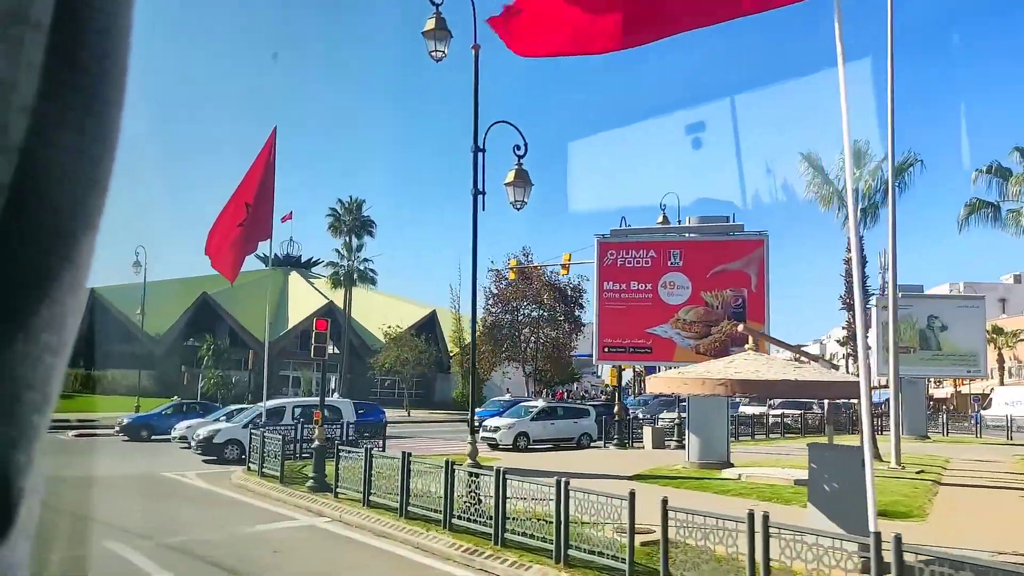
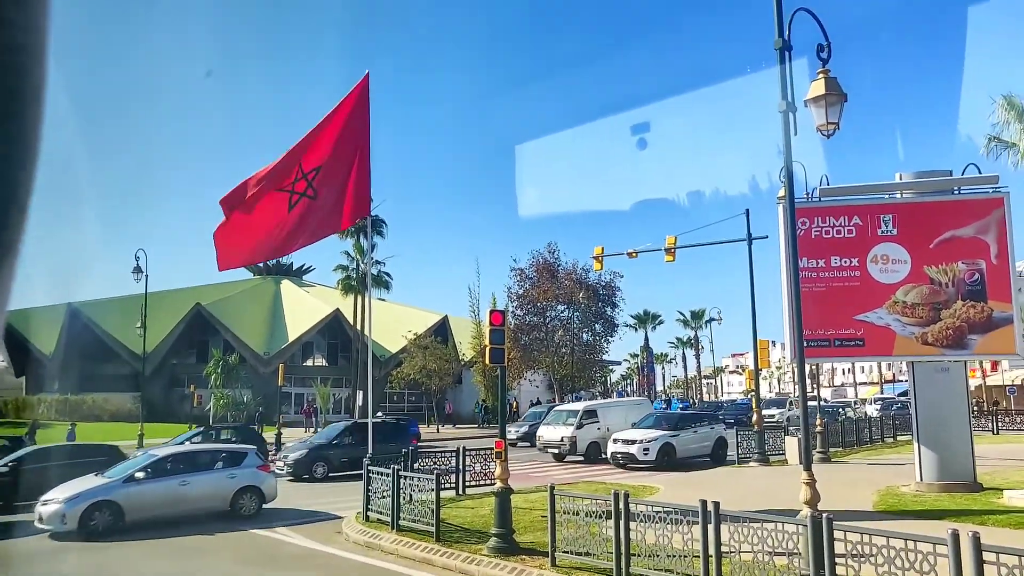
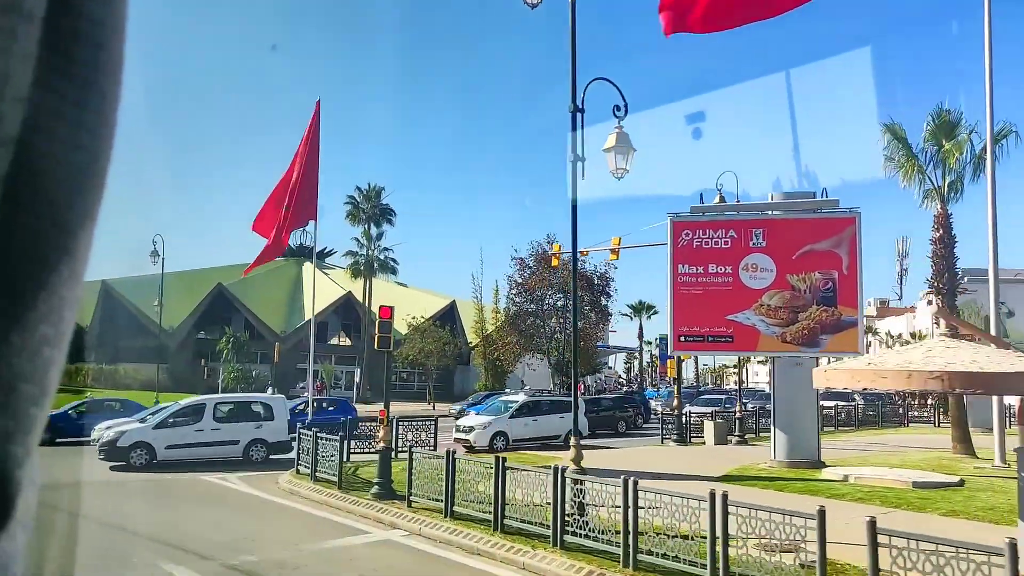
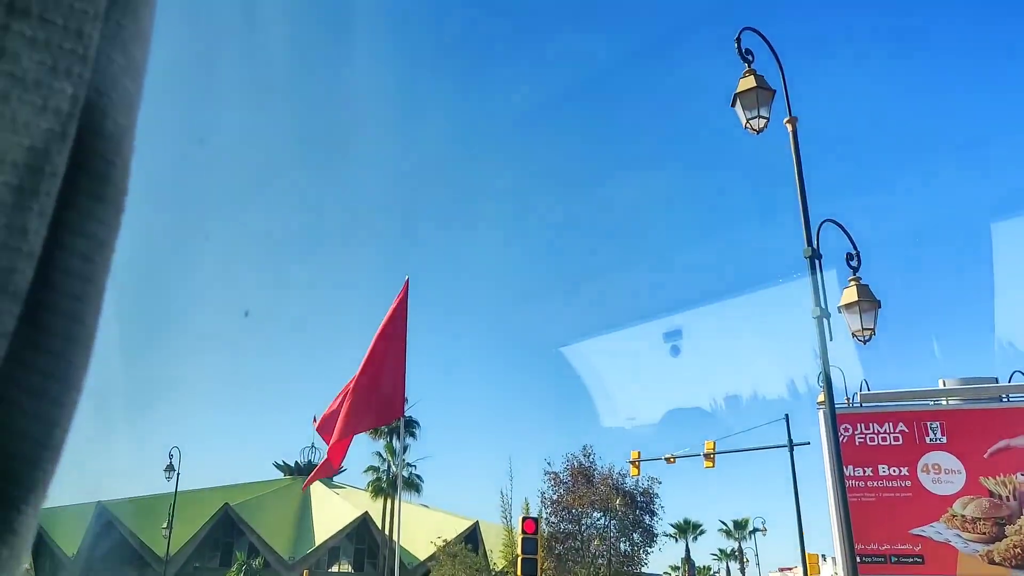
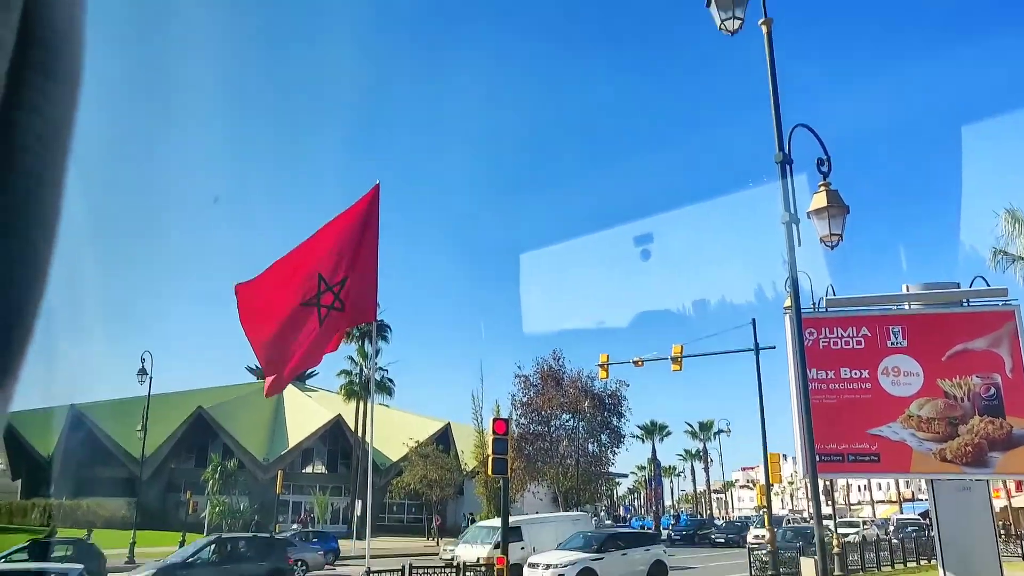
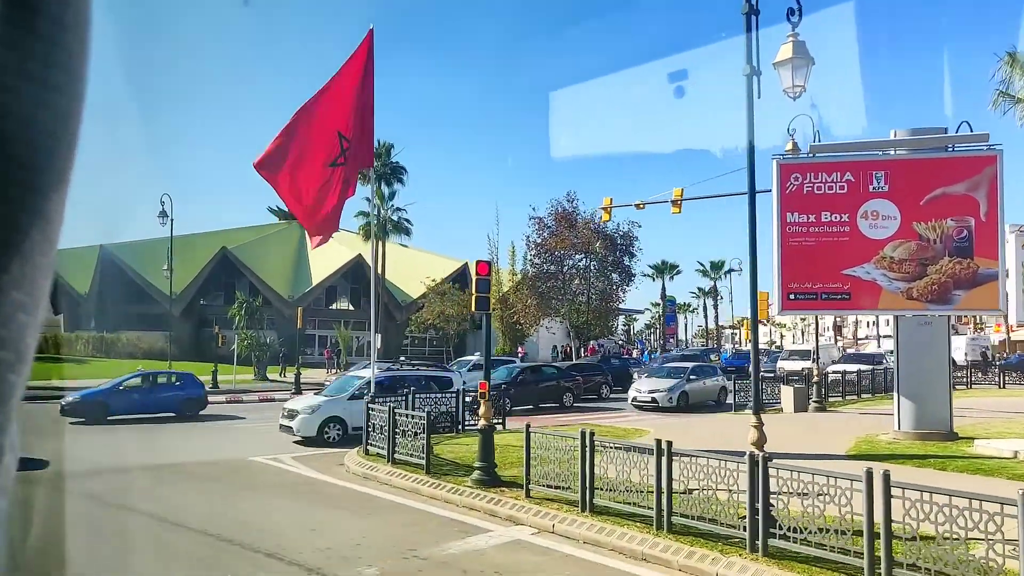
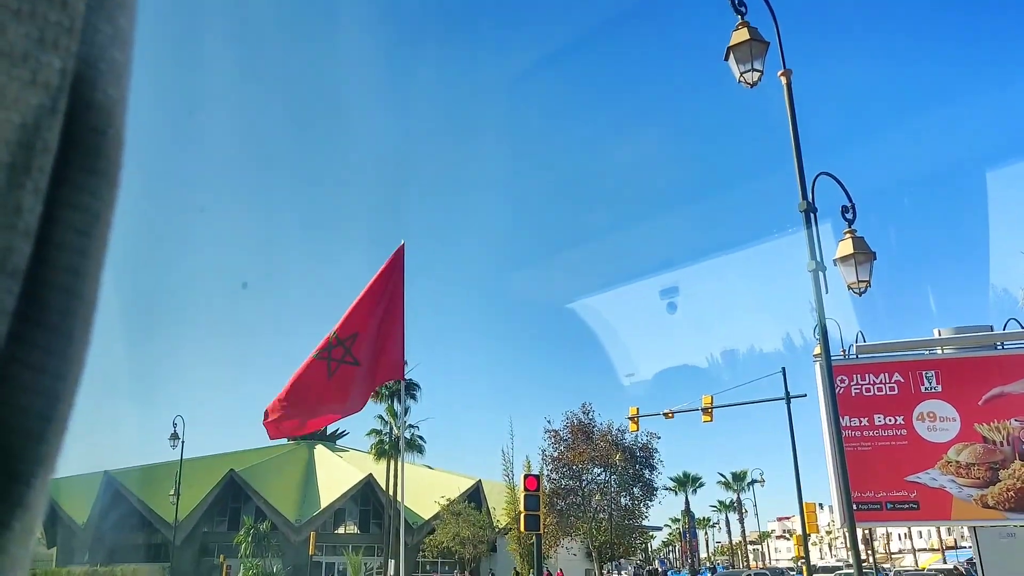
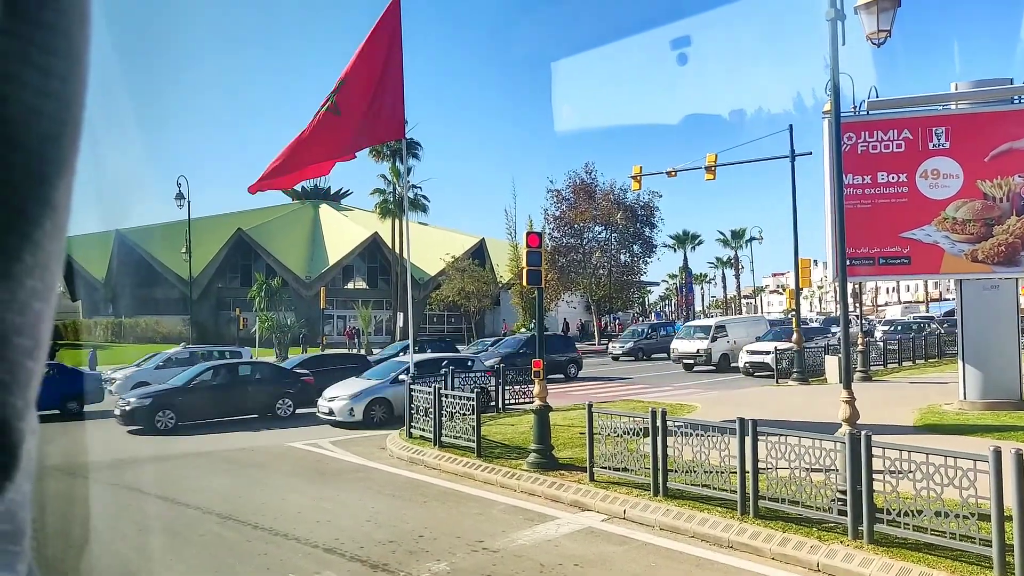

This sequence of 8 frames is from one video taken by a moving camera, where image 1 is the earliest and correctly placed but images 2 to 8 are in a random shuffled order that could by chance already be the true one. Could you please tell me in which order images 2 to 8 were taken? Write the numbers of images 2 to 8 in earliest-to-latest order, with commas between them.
3, 6, 8, 2, 5, 4, 7
